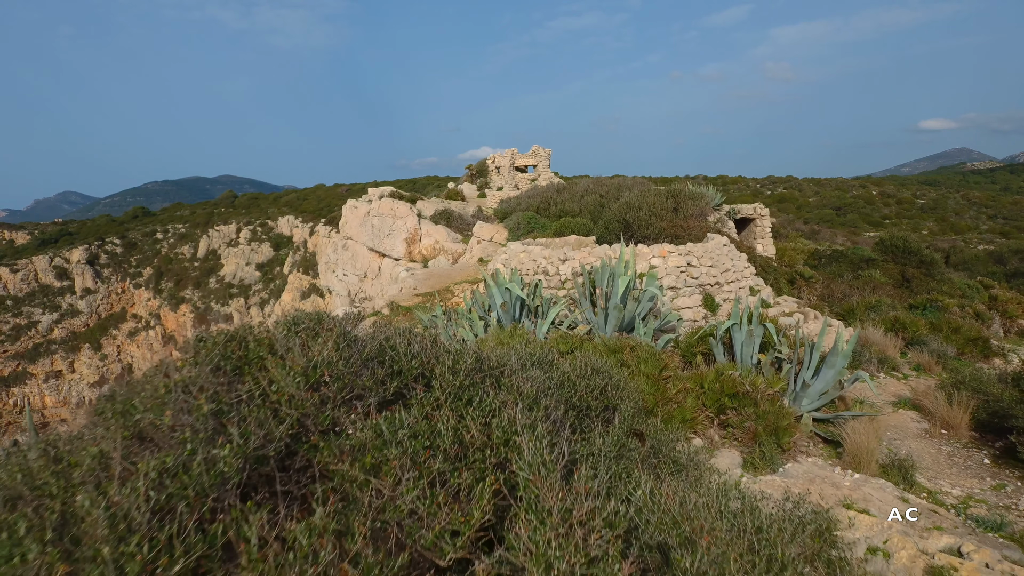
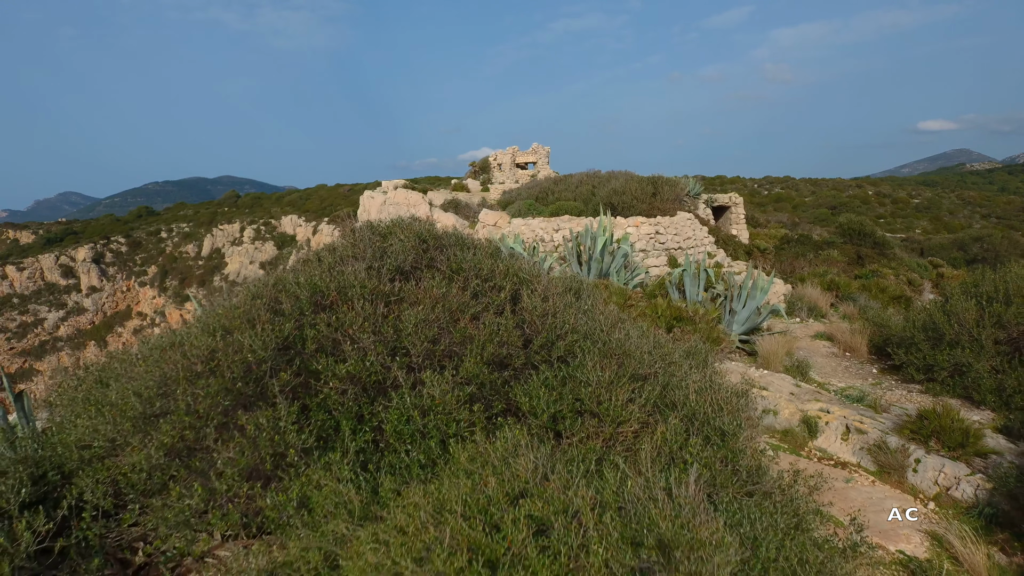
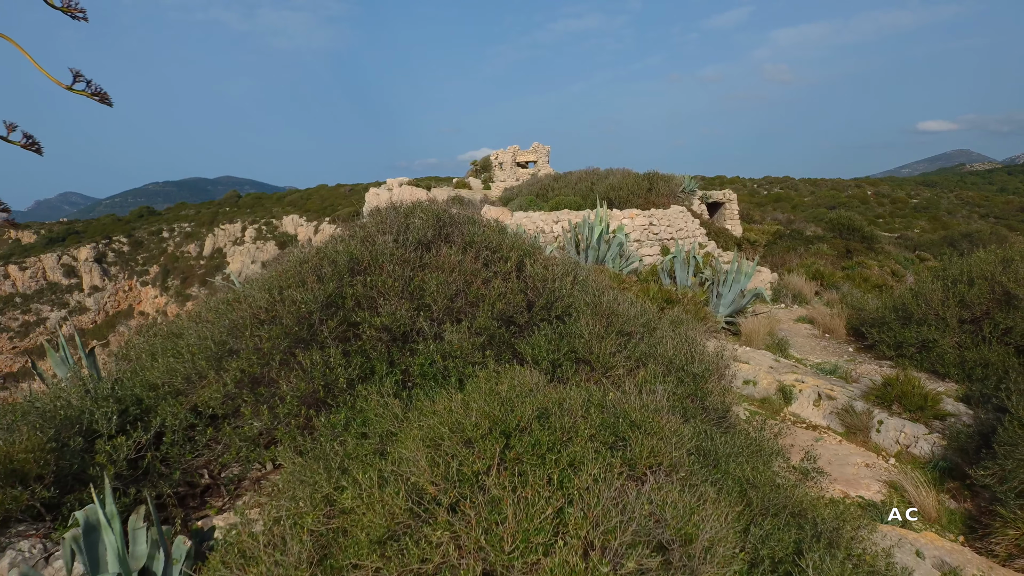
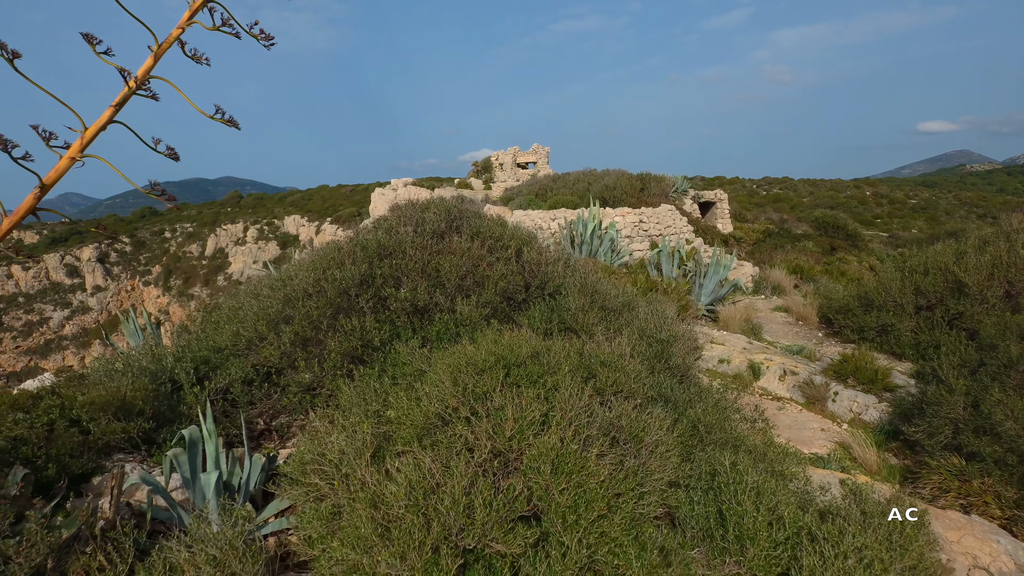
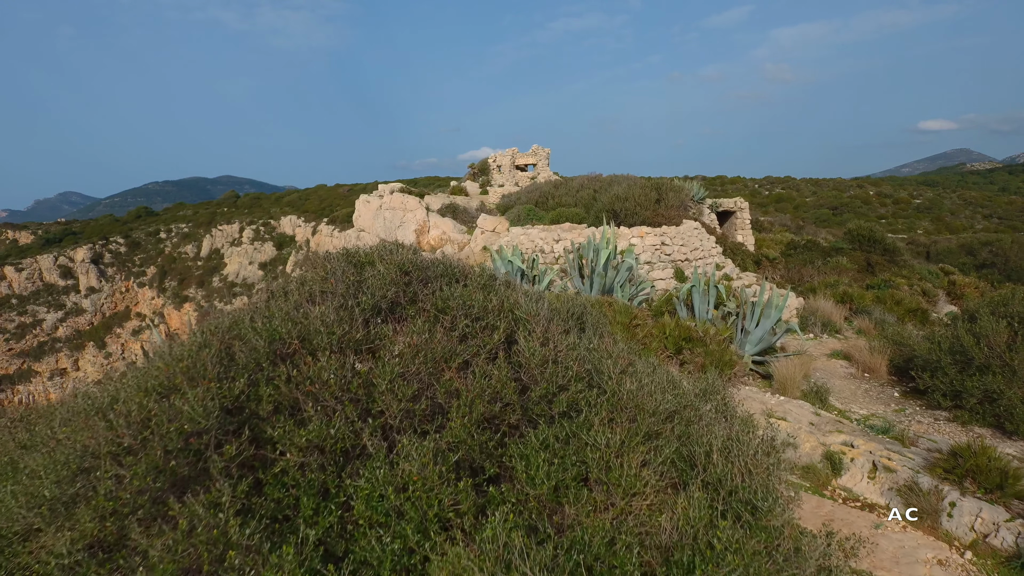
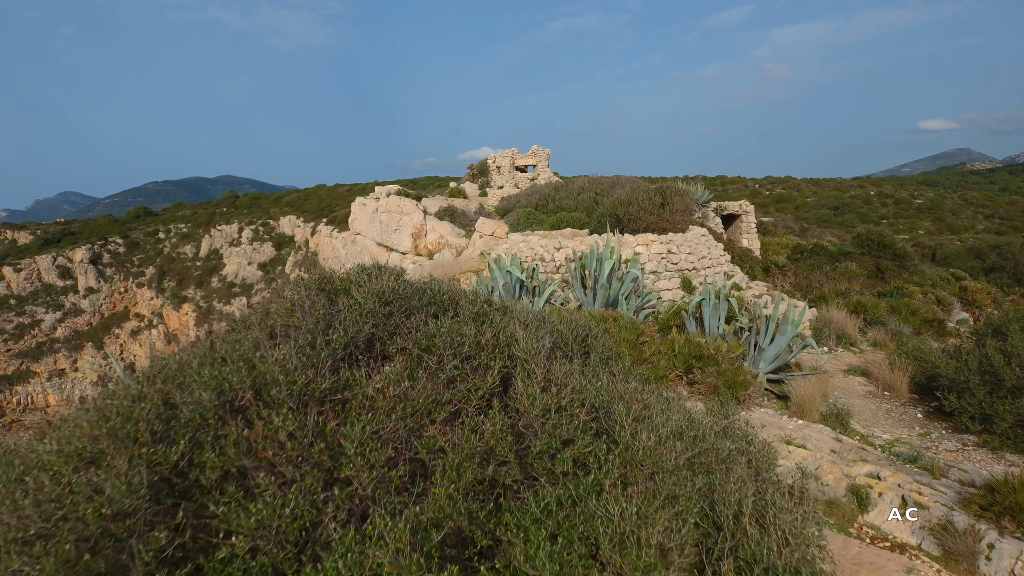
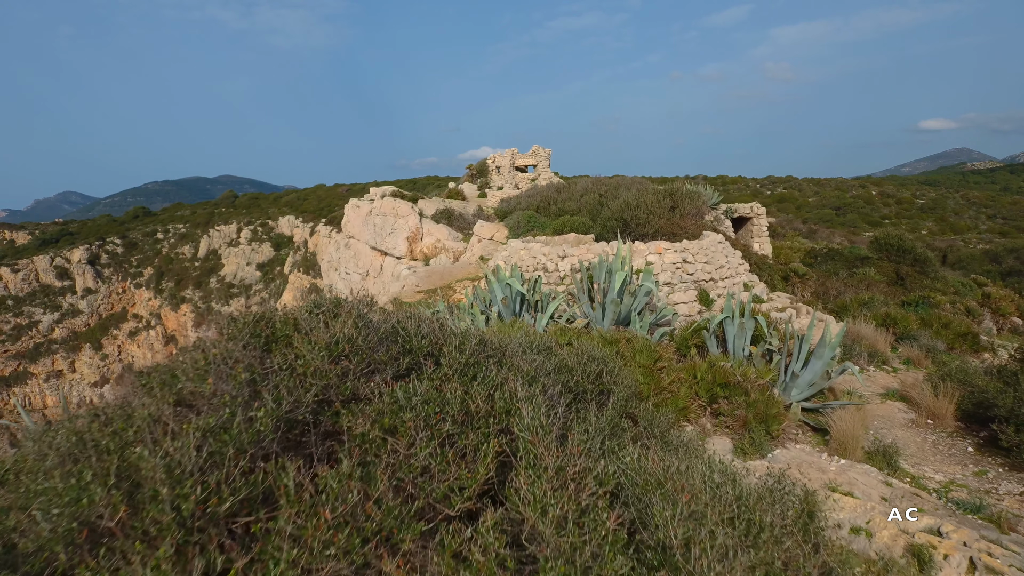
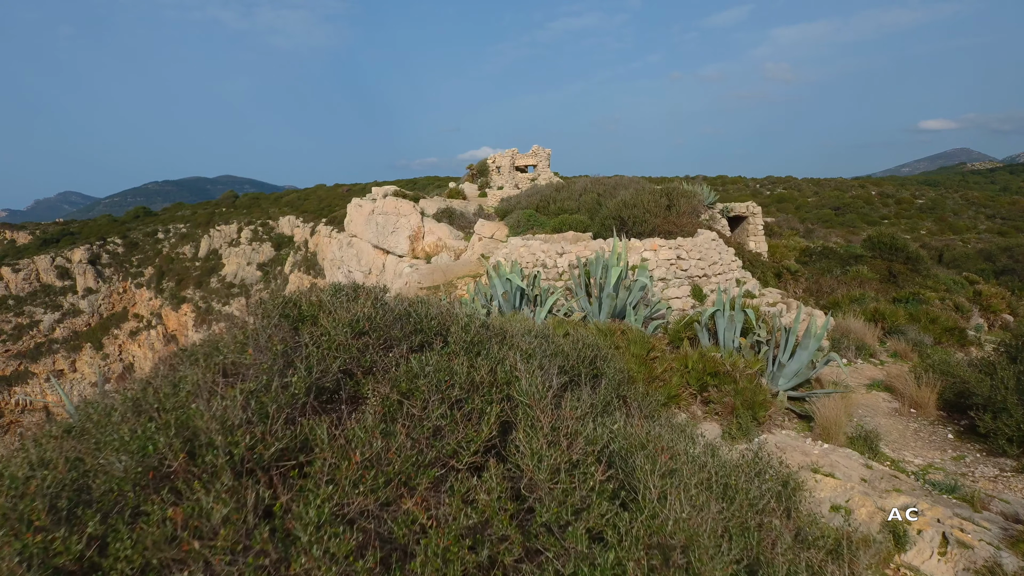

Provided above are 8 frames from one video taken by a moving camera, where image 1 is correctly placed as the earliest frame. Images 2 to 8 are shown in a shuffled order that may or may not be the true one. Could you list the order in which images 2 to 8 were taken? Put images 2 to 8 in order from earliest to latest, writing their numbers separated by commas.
7, 8, 6, 5, 2, 3, 4
